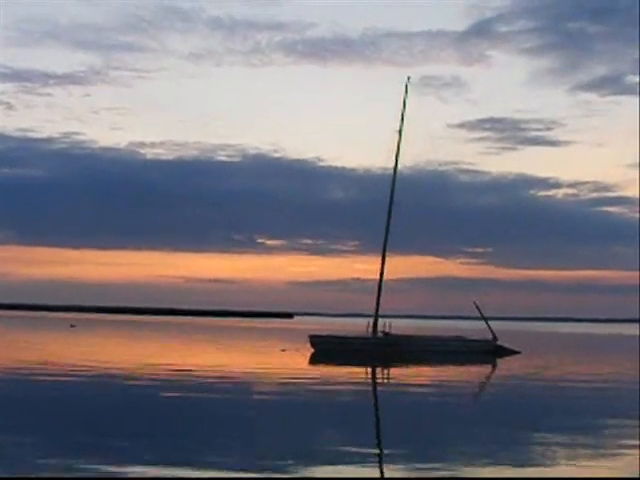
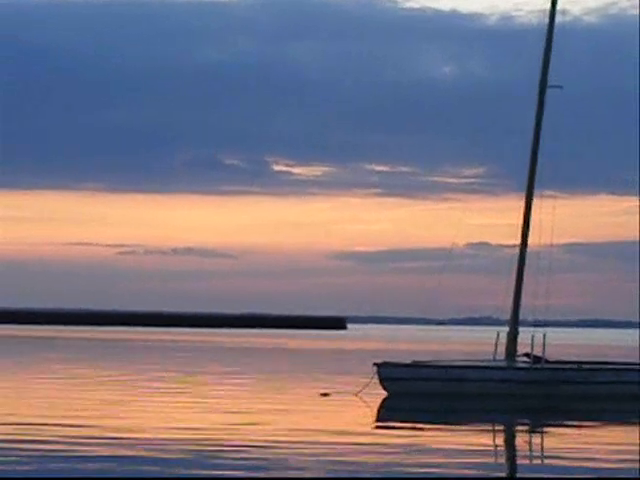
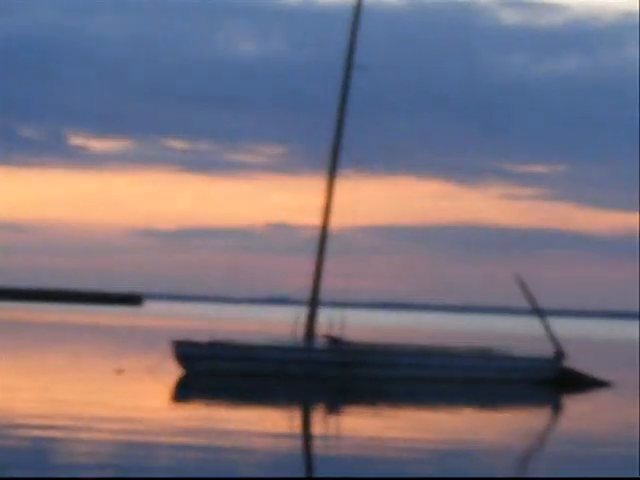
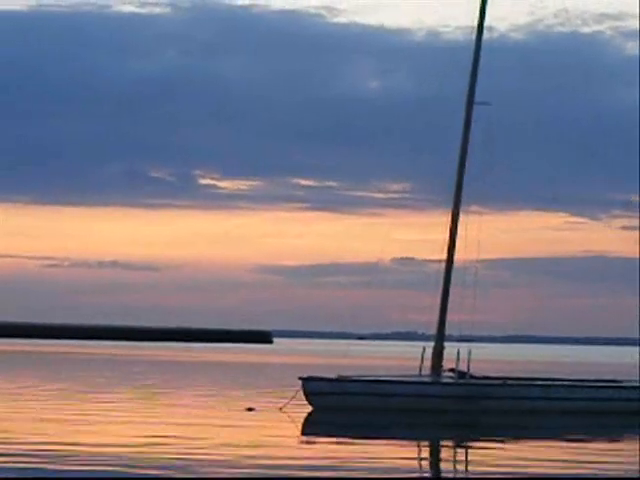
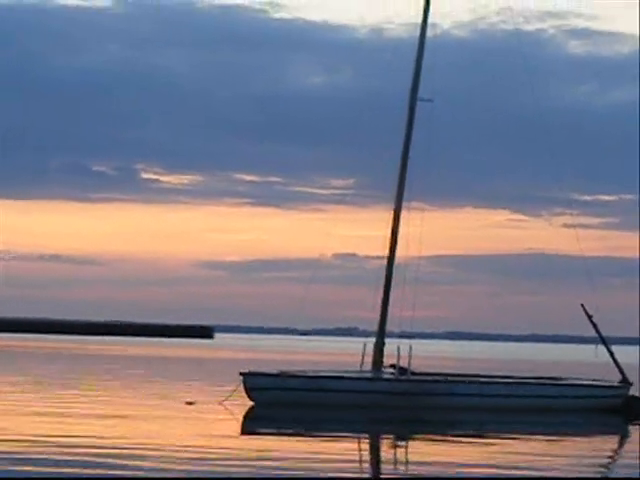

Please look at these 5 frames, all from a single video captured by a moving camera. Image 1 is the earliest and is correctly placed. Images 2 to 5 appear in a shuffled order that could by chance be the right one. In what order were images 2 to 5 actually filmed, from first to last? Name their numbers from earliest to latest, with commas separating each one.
3, 5, 4, 2
